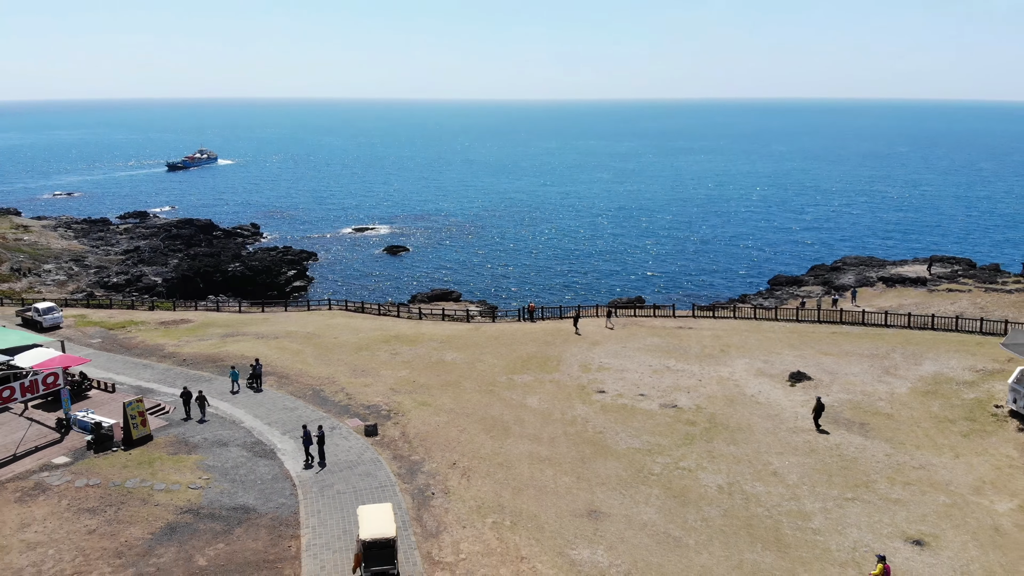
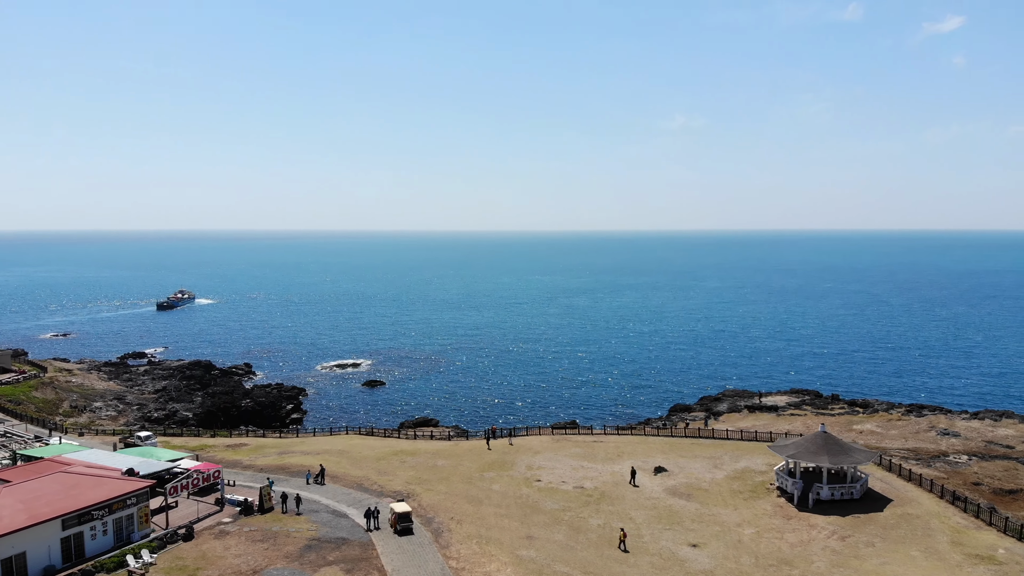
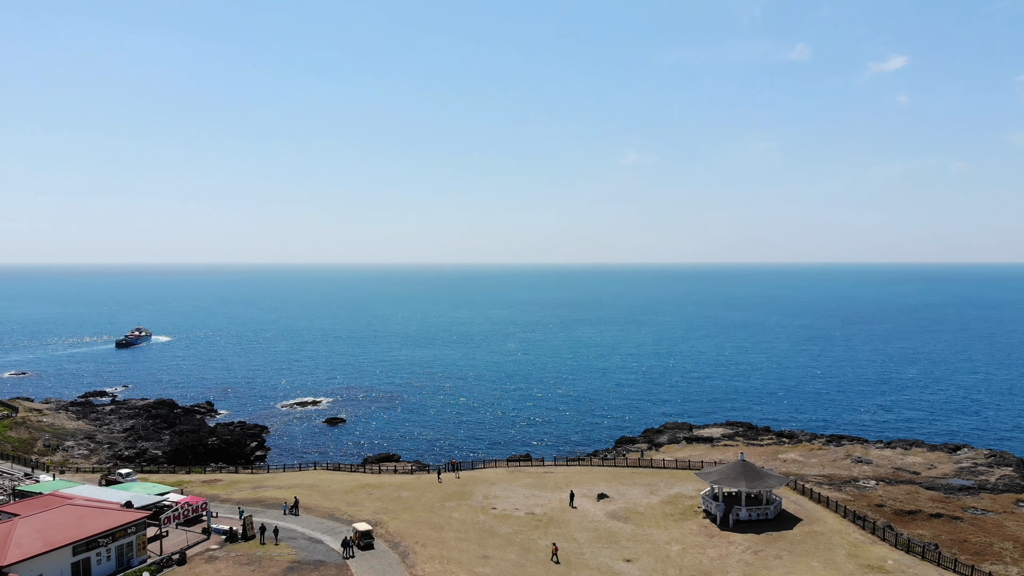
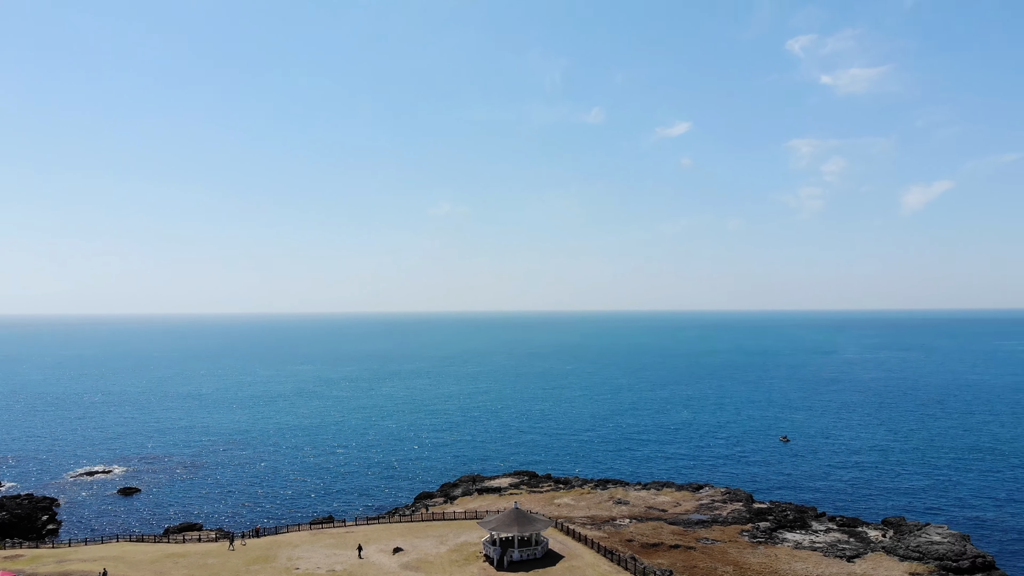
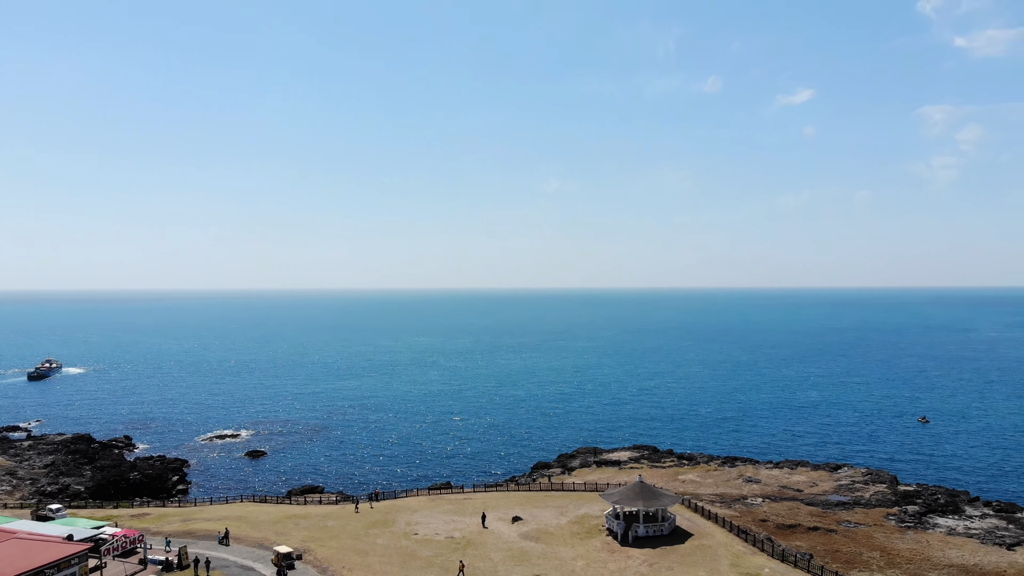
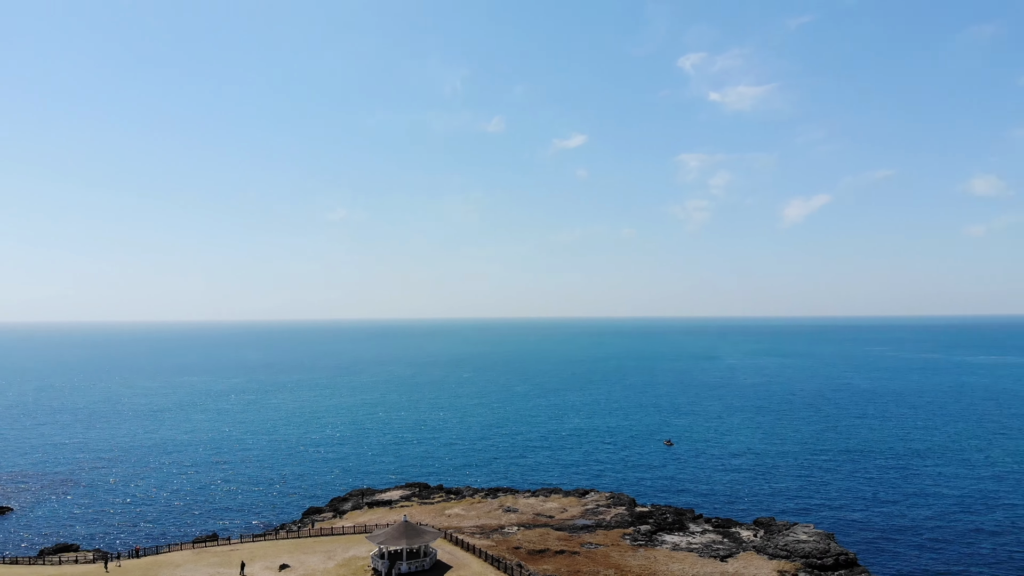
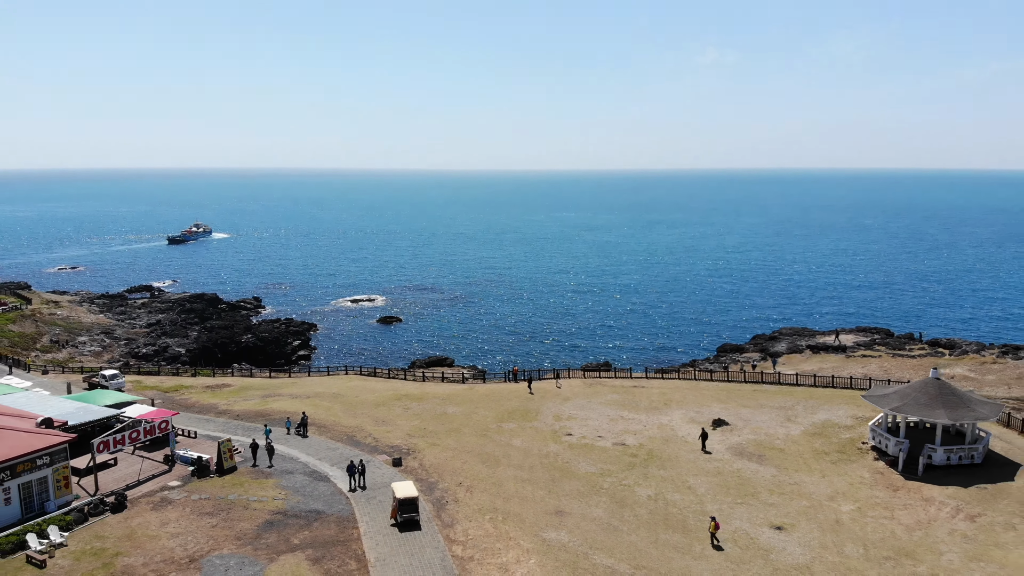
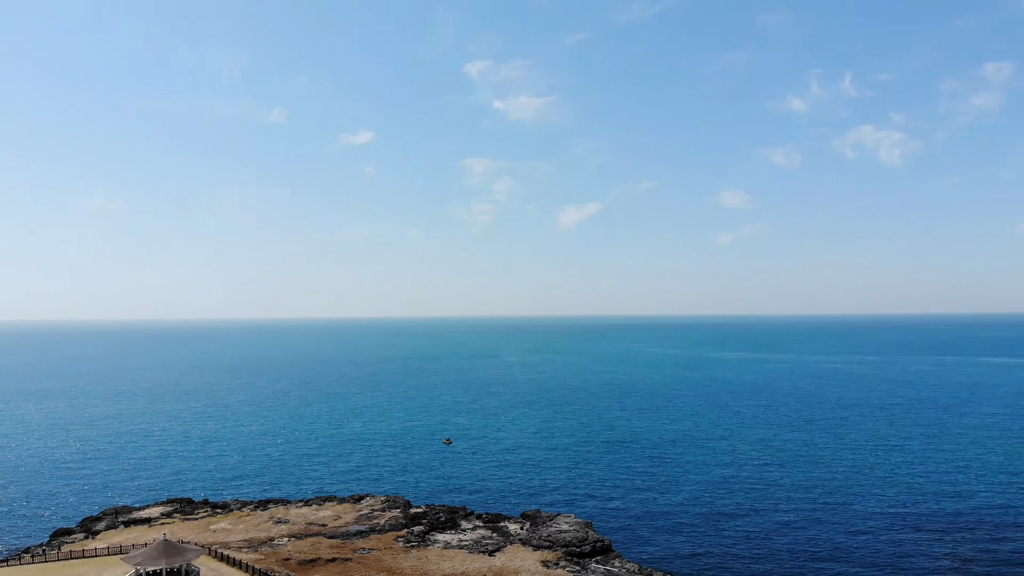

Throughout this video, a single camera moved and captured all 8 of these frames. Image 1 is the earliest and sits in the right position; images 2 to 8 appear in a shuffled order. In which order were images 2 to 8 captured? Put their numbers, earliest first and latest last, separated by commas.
7, 2, 3, 5, 4, 6, 8
